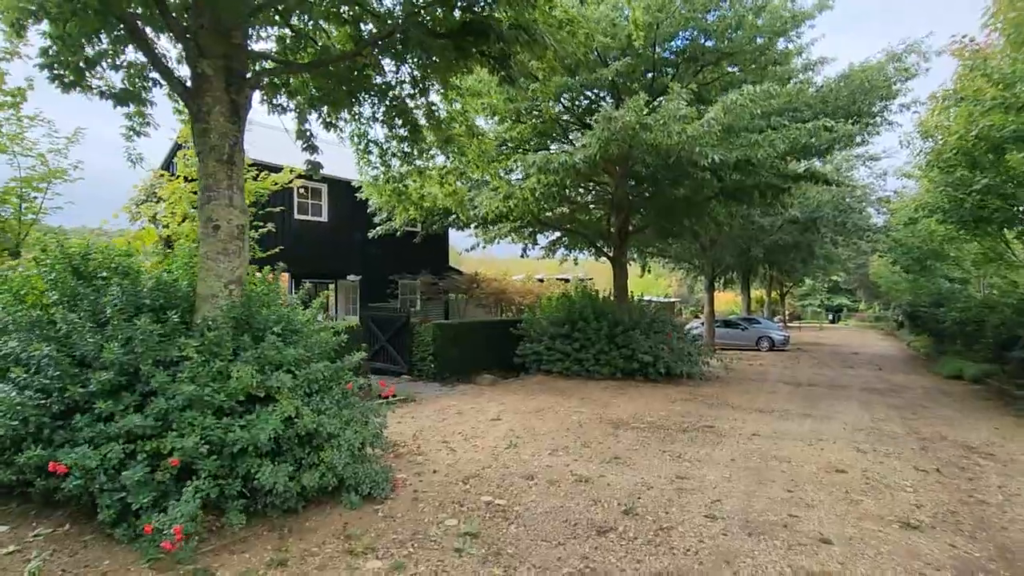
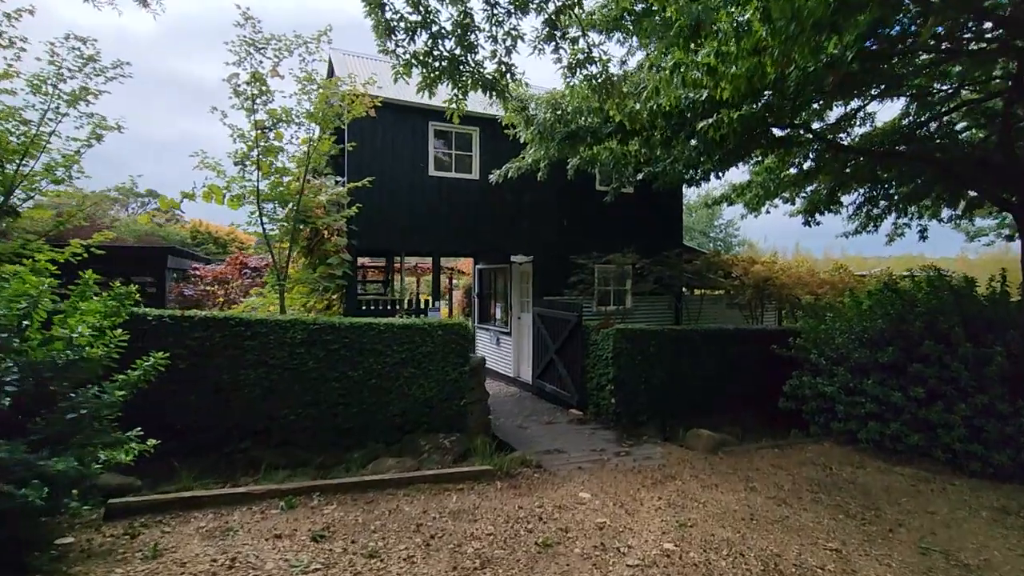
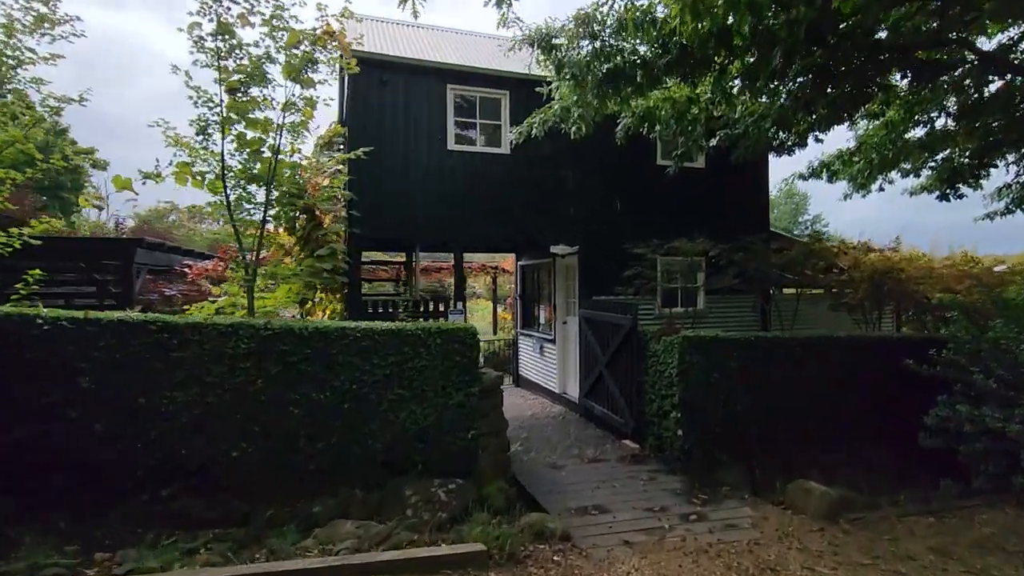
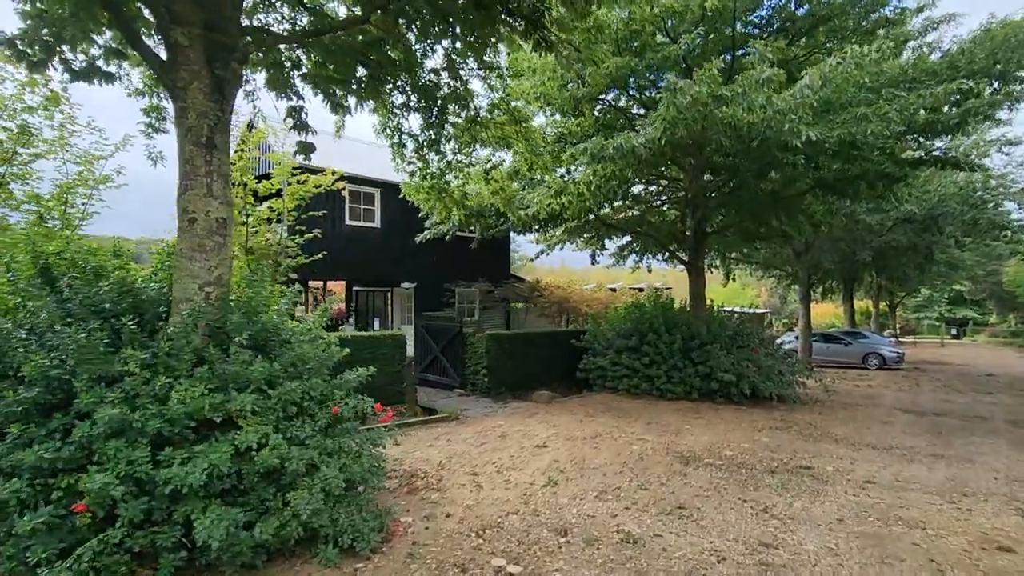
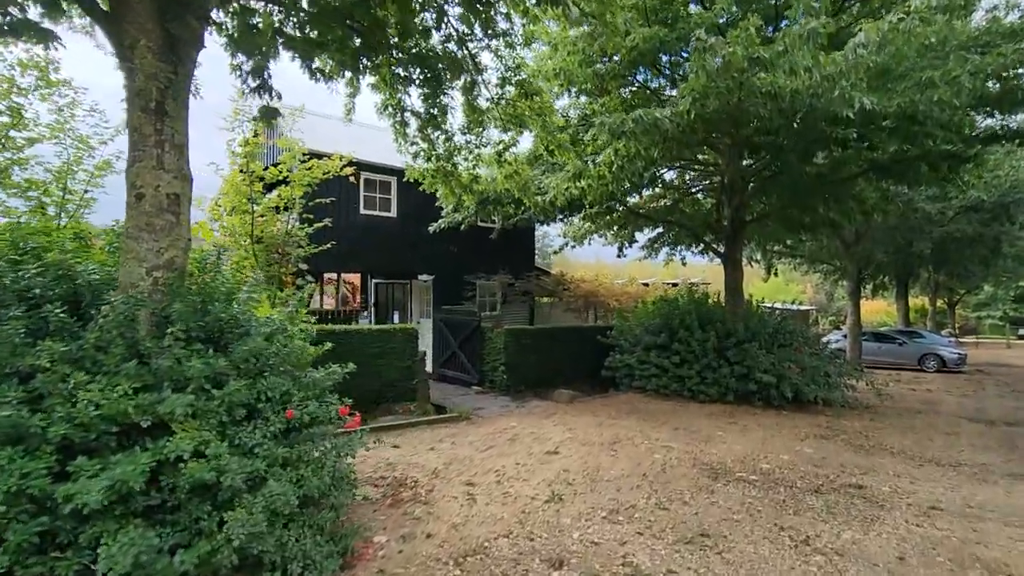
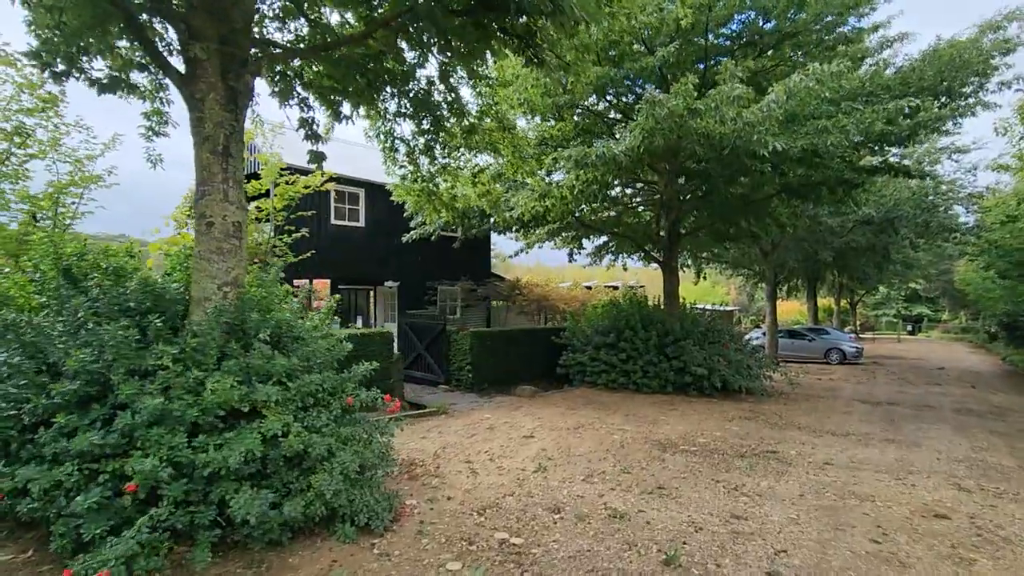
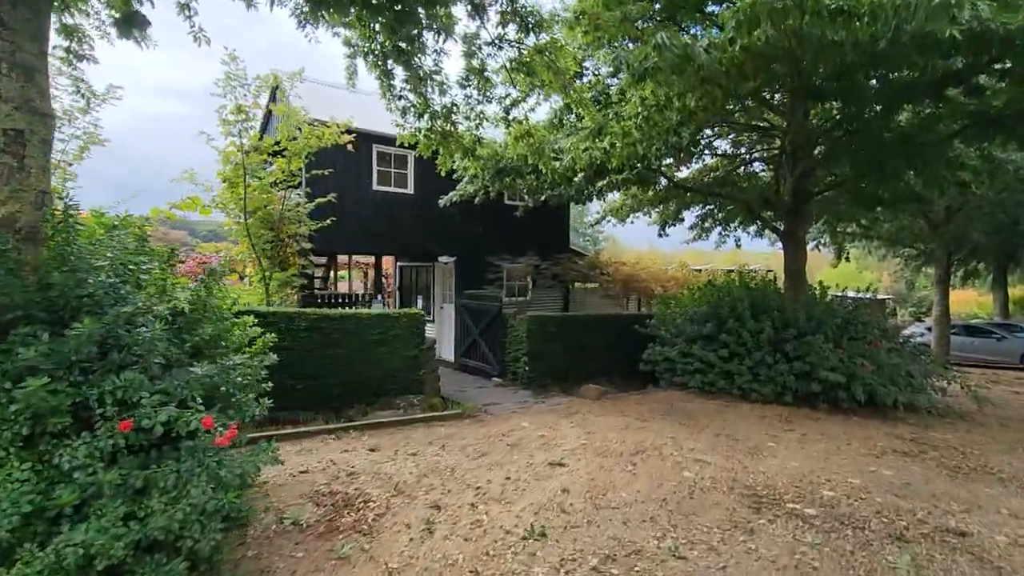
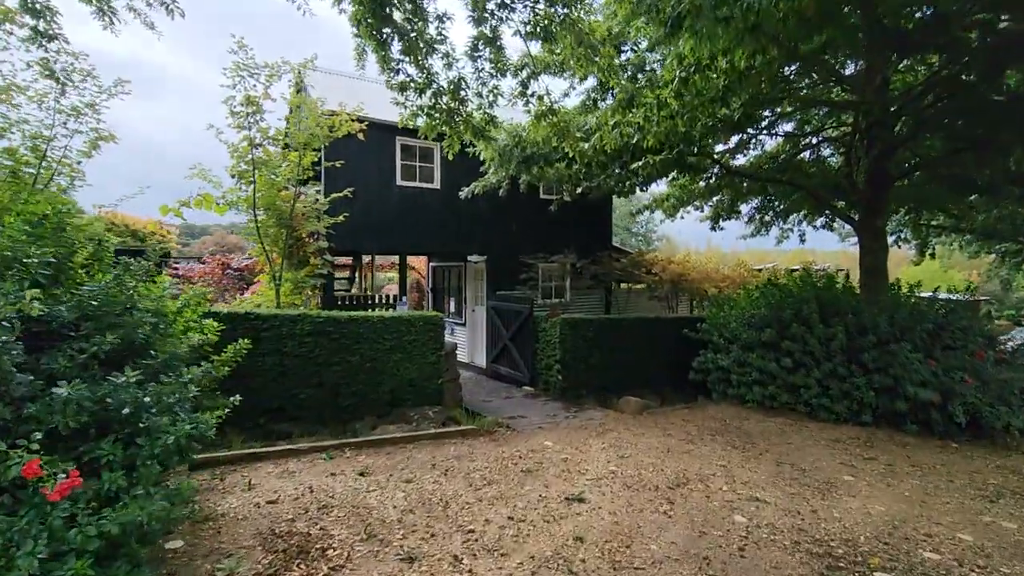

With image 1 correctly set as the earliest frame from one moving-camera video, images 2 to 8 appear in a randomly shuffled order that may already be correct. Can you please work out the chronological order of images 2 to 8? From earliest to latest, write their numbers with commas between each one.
6, 4, 5, 7, 8, 2, 3
